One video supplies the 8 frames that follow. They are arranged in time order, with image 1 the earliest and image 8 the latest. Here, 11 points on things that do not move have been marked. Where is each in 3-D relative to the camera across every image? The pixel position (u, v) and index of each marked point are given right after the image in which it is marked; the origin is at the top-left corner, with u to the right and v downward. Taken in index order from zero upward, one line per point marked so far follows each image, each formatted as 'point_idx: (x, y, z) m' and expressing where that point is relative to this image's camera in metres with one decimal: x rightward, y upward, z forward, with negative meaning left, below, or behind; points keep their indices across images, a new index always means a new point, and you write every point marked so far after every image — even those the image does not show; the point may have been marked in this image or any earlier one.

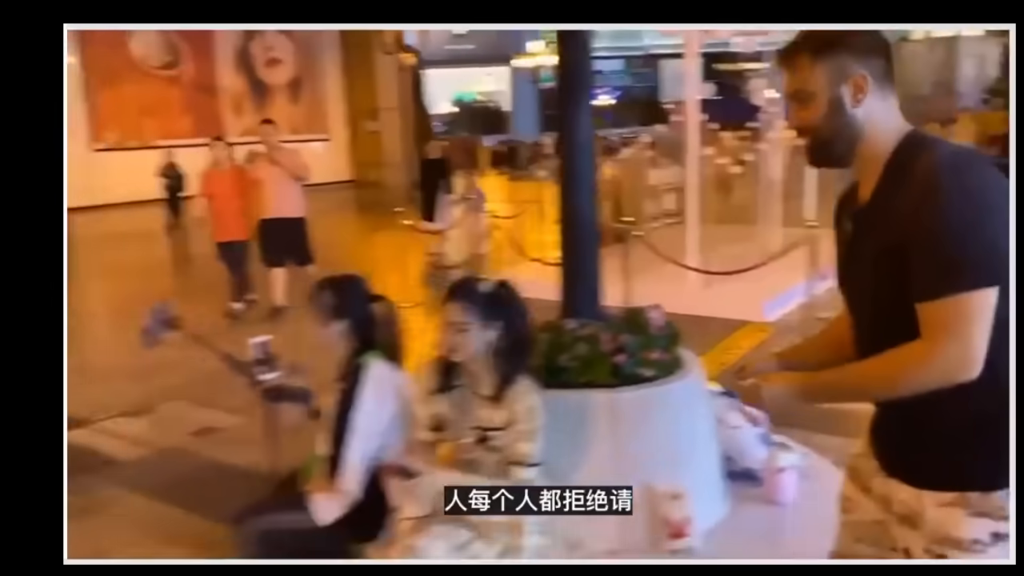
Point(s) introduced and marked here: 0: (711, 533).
0: (+0.5, -0.6, +2.2) m
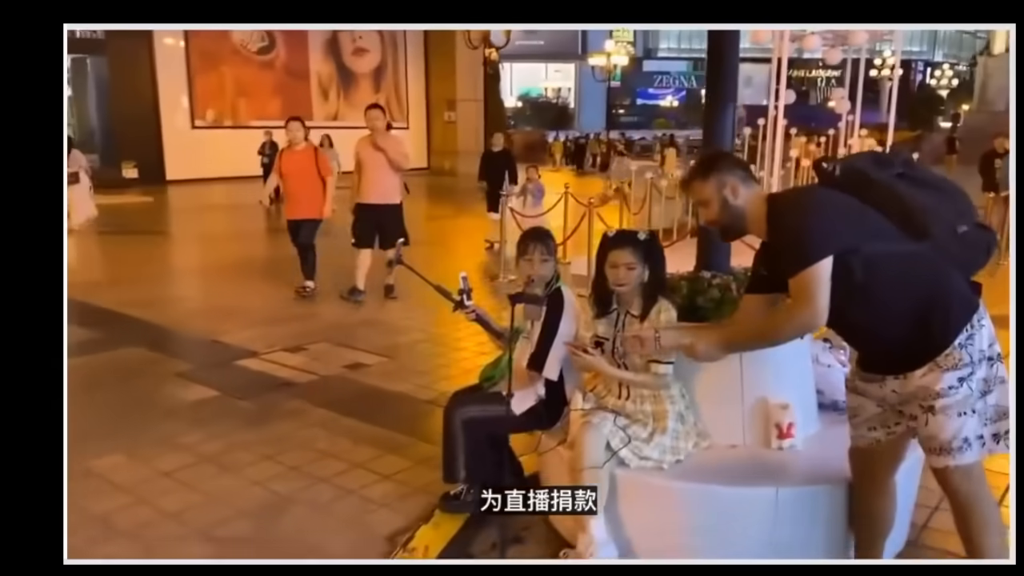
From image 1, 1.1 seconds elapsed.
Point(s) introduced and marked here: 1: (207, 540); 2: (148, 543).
0: (+1.0, -0.5, +2.9) m
1: (-1.1, -0.9, +3.1) m
2: (-1.3, -0.9, +3.1) m
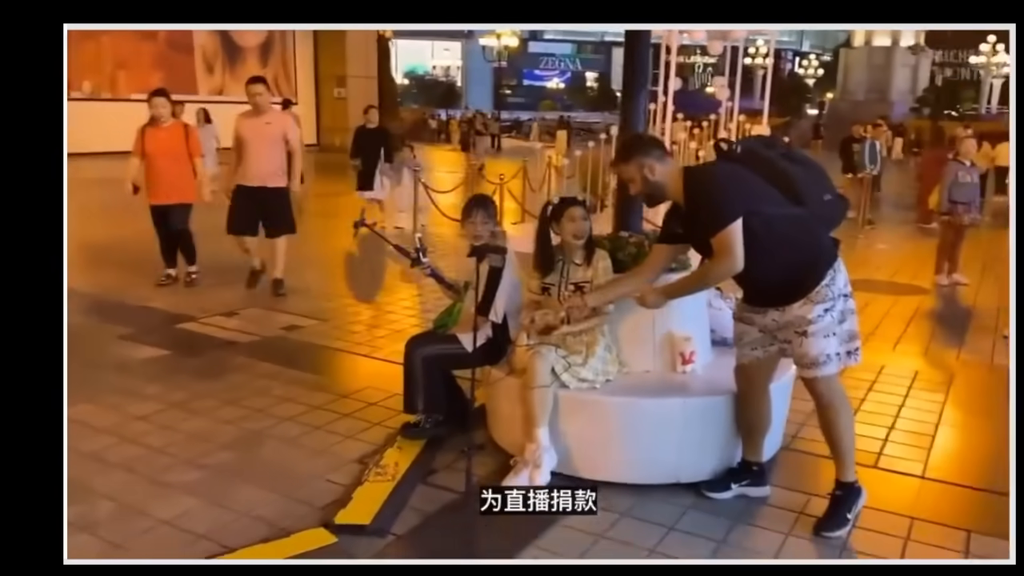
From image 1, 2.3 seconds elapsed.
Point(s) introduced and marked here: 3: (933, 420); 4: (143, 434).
0: (+0.8, -0.3, +3.6) m
1: (-1.3, -0.7, +3.5) m
2: (-1.5, -0.7, +3.5) m
3: (+2.0, -0.6, +4.2) m
4: (-1.6, -0.6, +3.8) m
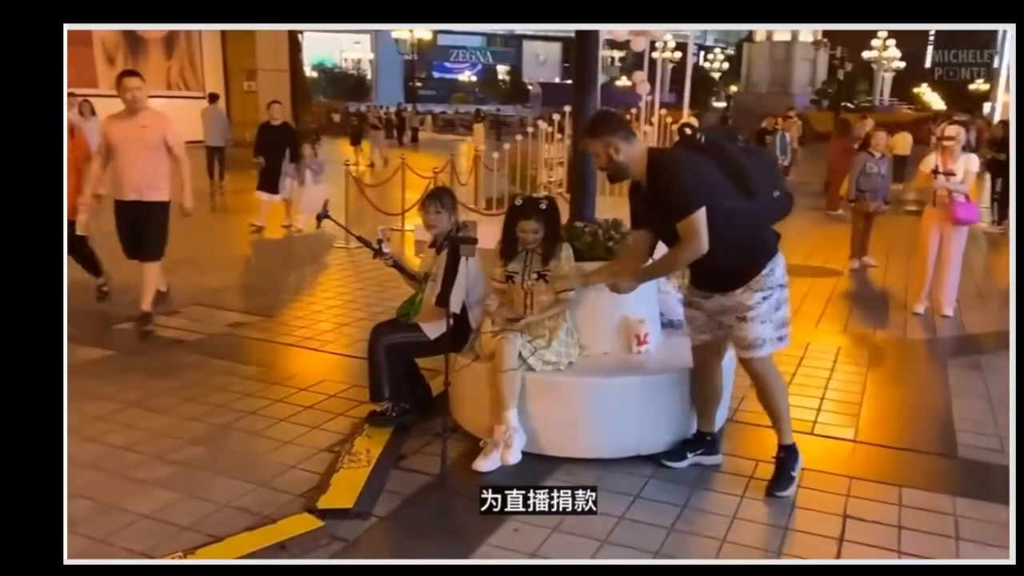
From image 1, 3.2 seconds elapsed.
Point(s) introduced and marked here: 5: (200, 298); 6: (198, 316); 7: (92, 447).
0: (+0.6, -0.2, +3.8) m
1: (-1.4, -0.7, +3.6) m
2: (-1.6, -0.7, +3.5) m
3: (+1.8, -0.5, +4.5) m
4: (-1.8, -0.6, +3.8) m
5: (-2.3, -0.1, +6.5) m
6: (-2.1, -0.2, +5.9) m
7: (-1.8, -0.7, +3.7) m
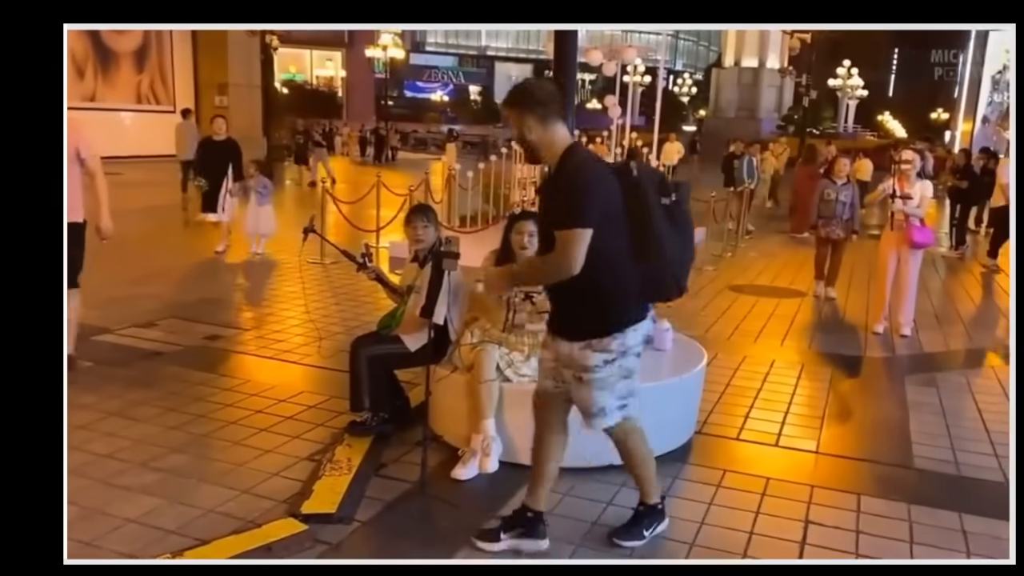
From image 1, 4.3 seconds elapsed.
0: (+0.5, -0.3, +4.0) m
1: (-1.5, -0.8, +3.6) m
2: (-1.7, -0.8, +3.5) m
3: (+1.7, -0.6, +4.7) m
4: (-1.9, -0.7, +3.9) m
5: (-2.5, -0.2, +6.5) m
6: (-2.3, -0.3, +5.9) m
7: (-1.9, -0.7, +3.7) m
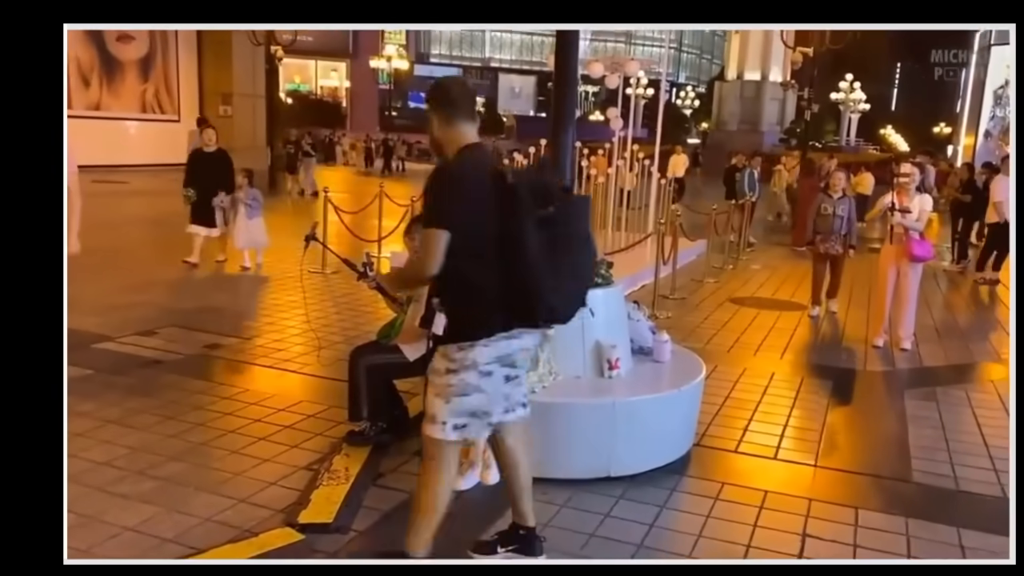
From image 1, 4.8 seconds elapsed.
0: (+0.5, -0.4, +4.0) m
1: (-1.5, -0.8, +3.6) m
2: (-1.7, -0.8, +3.5) m
3: (+1.7, -0.7, +4.7) m
4: (-1.9, -0.7, +3.9) m
5: (-2.5, -0.2, +6.6) m
6: (-2.3, -0.3, +6.0) m
7: (-1.9, -0.7, +3.7) m
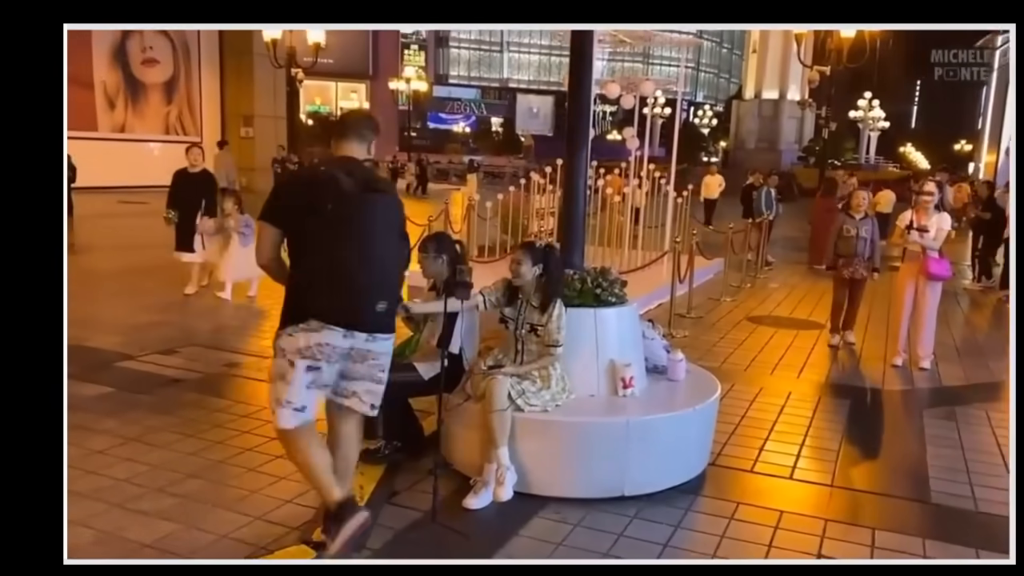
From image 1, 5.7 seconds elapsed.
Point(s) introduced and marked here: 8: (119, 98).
0: (+0.6, -0.5, +4.0) m
1: (-1.5, -0.9, +3.7) m
2: (-1.6, -0.9, +3.6) m
3: (+1.7, -0.8, +4.7) m
4: (-1.9, -0.8, +3.9) m
5: (-2.4, -0.4, +6.6) m
6: (-2.2, -0.5, +6.0) m
7: (-1.8, -0.8, +3.8) m
8: (-8.4, +4.1, +18.7) m
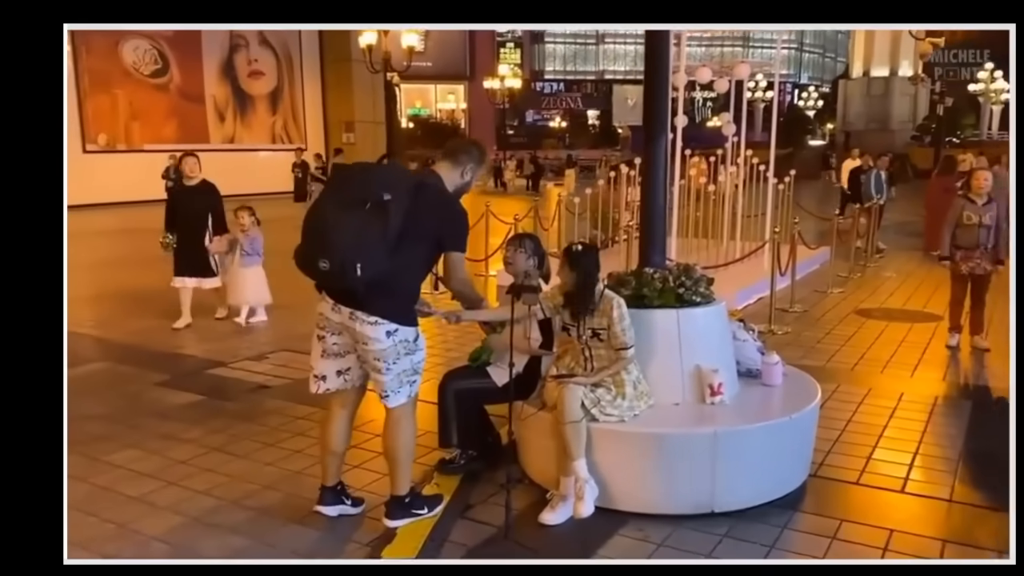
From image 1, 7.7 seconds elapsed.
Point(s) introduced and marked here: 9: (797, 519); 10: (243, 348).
0: (+1.0, -0.5, +3.7) m
1: (-1.1, -0.9, +3.6) m
2: (-1.3, -0.9, +3.6) m
3: (+2.2, -0.7, +4.2) m
4: (-1.5, -0.9, +4.0) m
5: (-1.7, -0.4, +6.7) m
6: (-1.6, -0.5, +6.0) m
7: (-1.5, -0.9, +3.8) m
8: (-6.4, +4.0, +19.4) m
9: (+1.1, -0.9, +3.4) m
10: (-2.0, -0.4, +6.5) m
